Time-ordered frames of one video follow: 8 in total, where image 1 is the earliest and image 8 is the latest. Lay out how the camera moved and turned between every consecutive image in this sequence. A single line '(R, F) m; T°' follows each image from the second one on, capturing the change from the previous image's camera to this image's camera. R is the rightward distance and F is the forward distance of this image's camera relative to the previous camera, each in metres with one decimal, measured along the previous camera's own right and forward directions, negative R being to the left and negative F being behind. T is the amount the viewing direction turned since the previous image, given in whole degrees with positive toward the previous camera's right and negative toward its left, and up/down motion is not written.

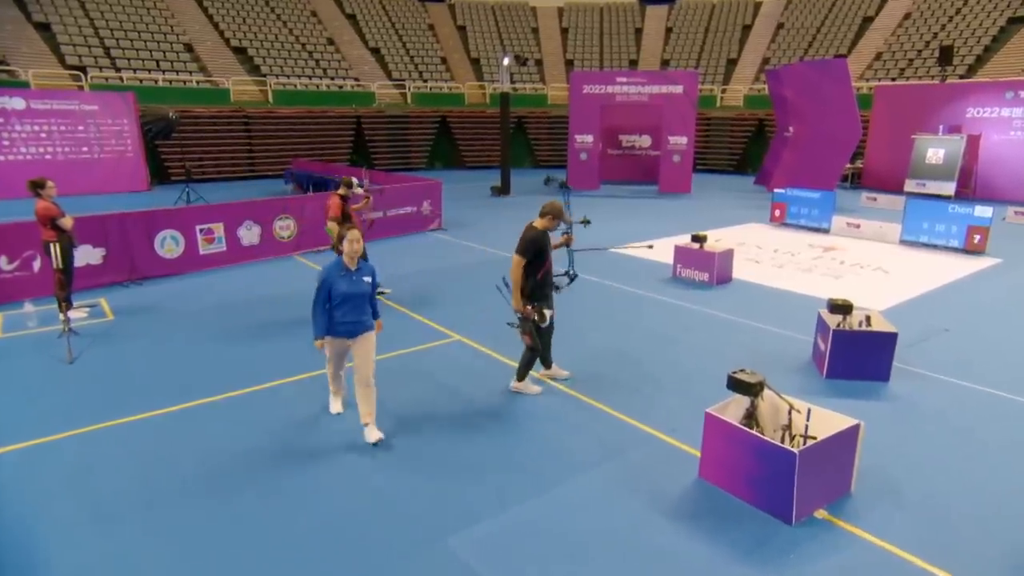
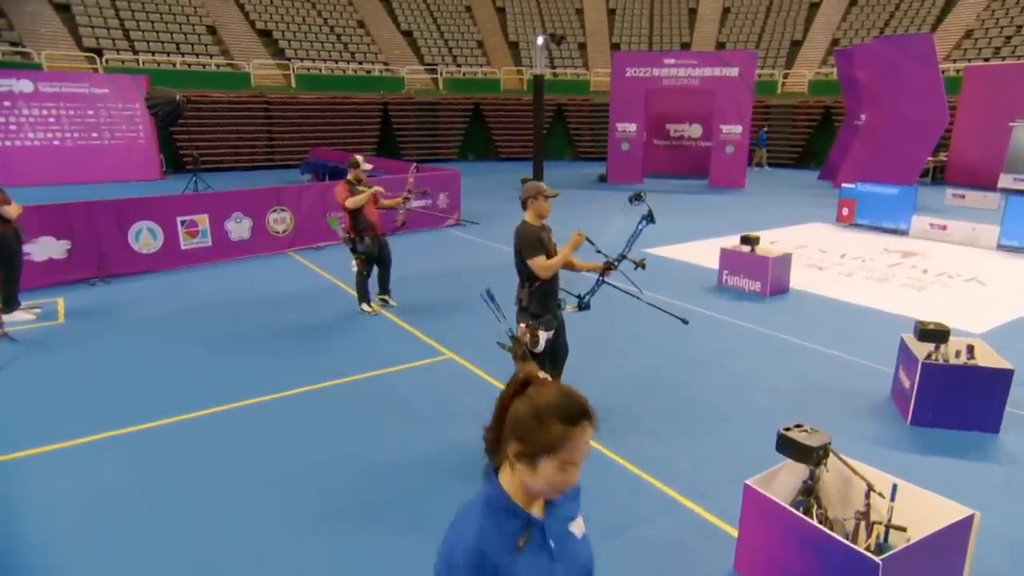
(+0.4, +1.3) m; -4°
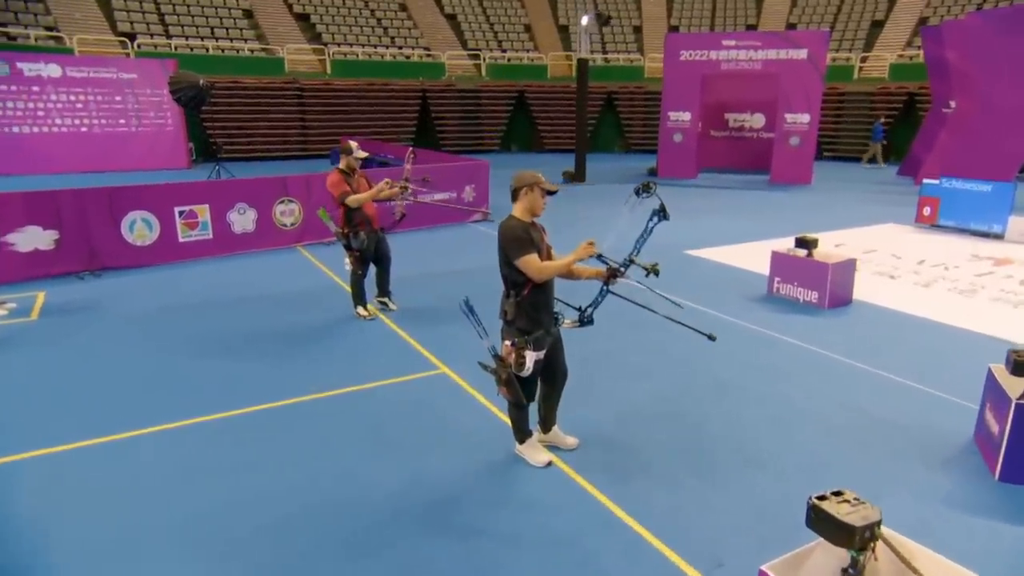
(+0.5, +1.0) m; -5°
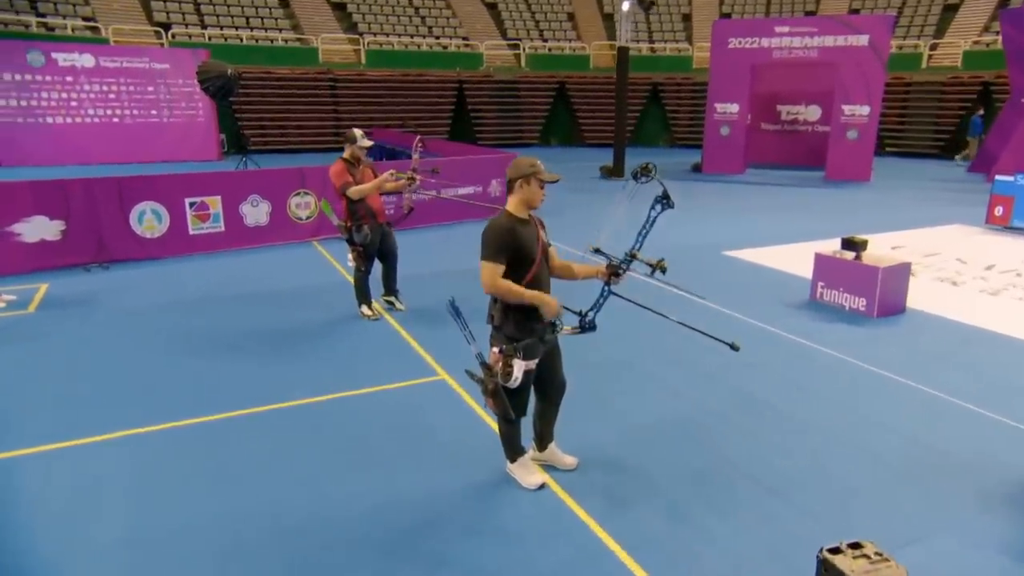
(+0.3, +0.6) m; -4°
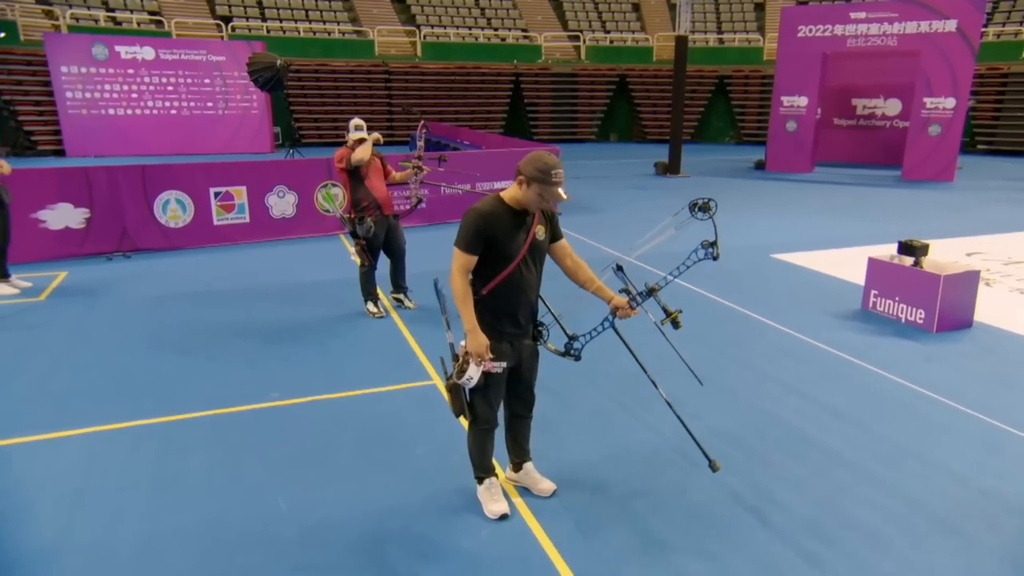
(+0.5, +0.5) m; -6°
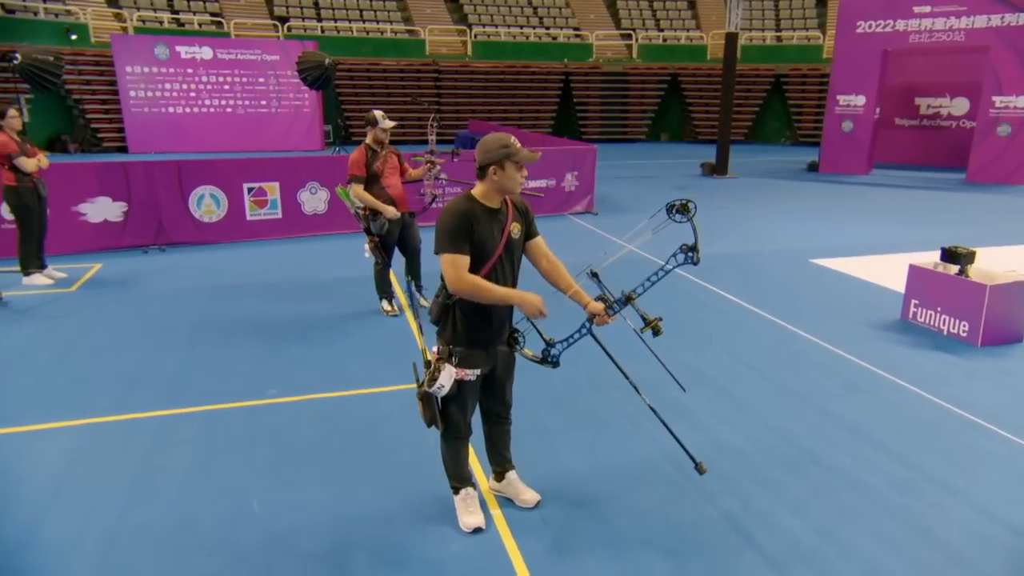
(+0.4, +0.2) m; -5°
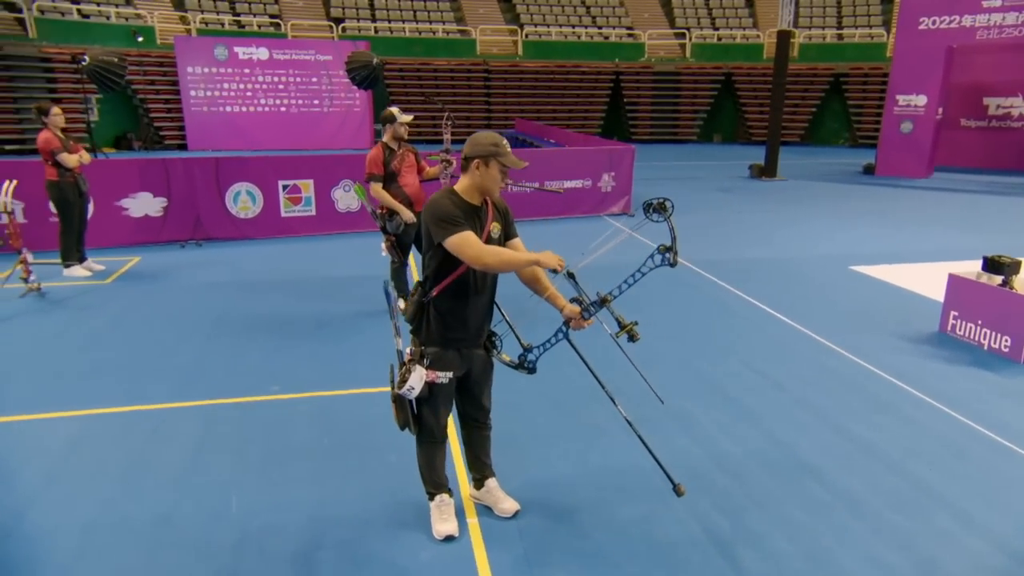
(+0.4, +0.1) m; -5°
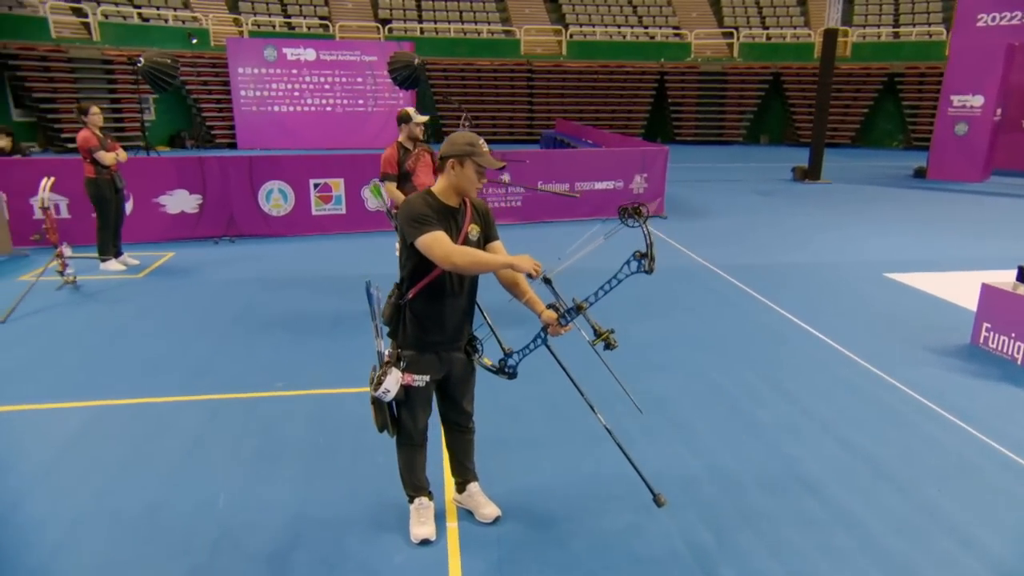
(+0.3, +0.1) m; -4°
